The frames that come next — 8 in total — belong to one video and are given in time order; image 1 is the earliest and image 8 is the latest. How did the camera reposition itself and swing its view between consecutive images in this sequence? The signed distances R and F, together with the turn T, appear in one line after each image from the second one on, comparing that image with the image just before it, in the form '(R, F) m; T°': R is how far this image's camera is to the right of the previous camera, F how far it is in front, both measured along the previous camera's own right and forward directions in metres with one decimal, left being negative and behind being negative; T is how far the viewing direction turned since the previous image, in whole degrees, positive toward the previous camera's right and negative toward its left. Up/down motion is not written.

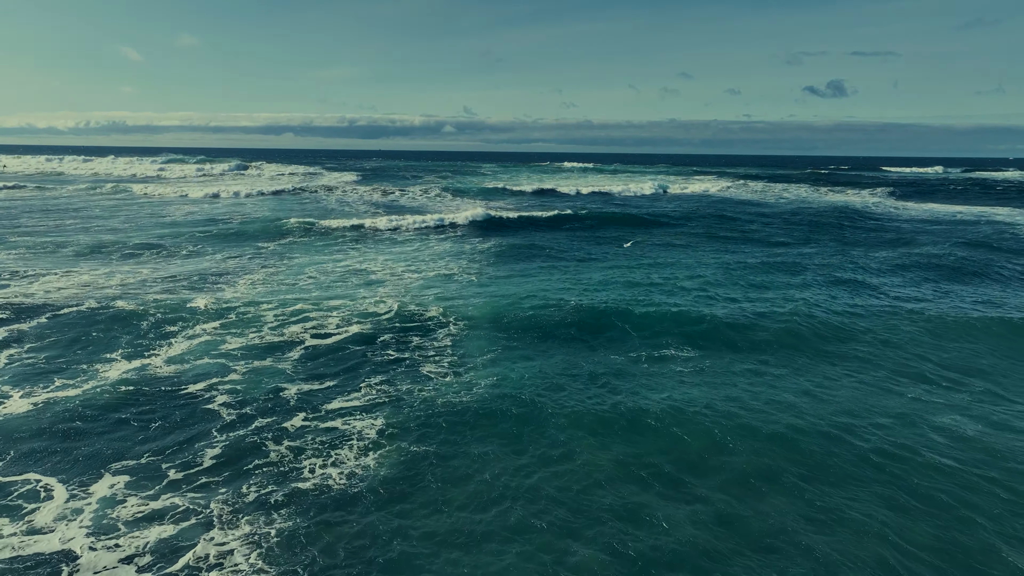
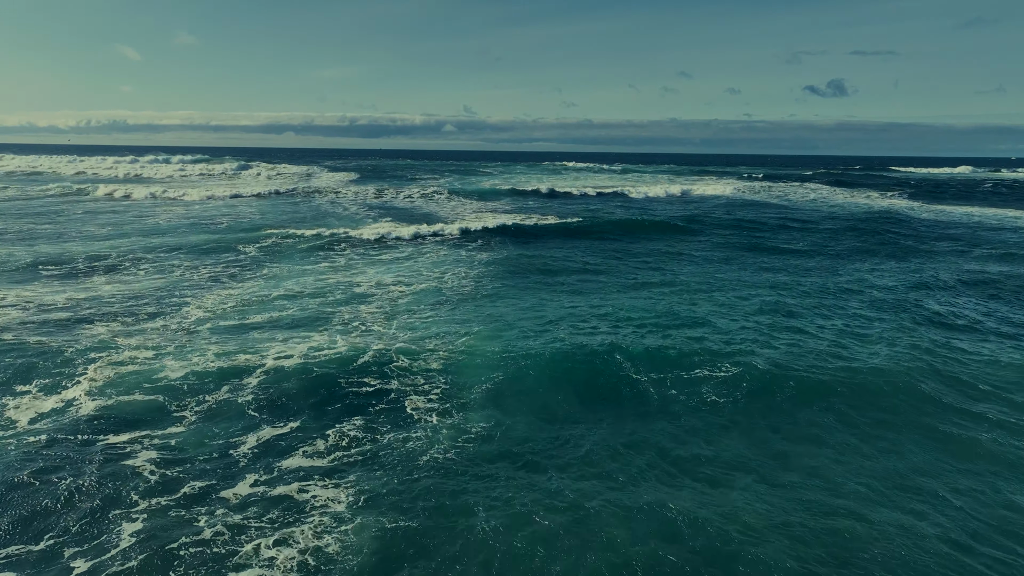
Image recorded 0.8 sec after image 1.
(+0.1, +1.9) m; 0°
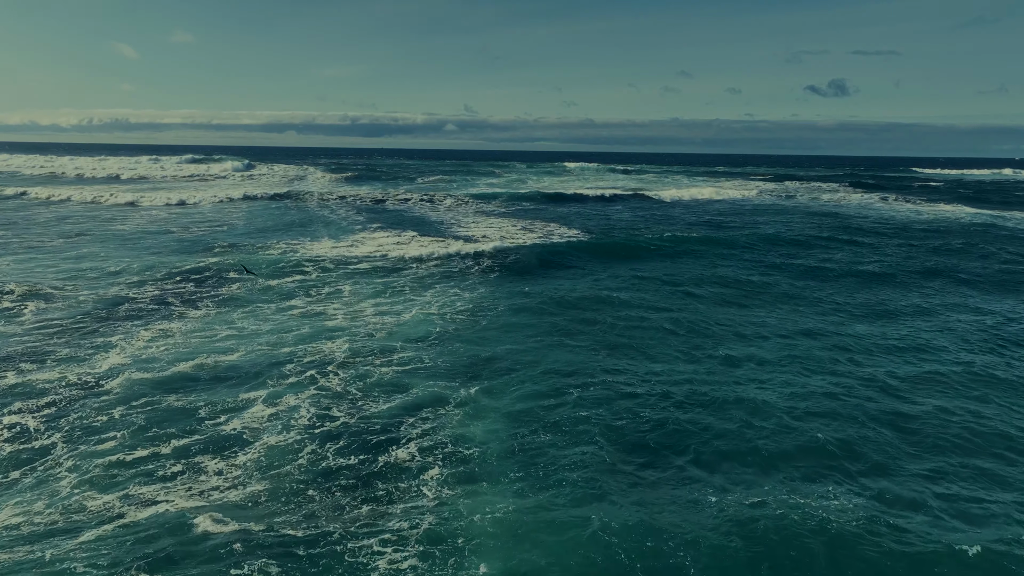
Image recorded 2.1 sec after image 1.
(0.0, +3.4) m; 0°
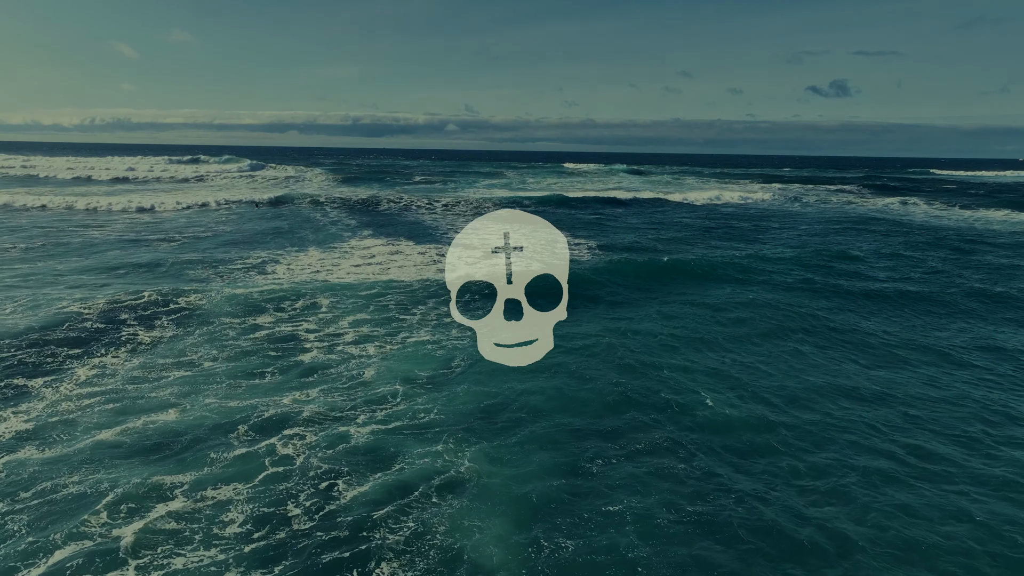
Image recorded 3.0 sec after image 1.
(-0.2, +2.7) m; 0°
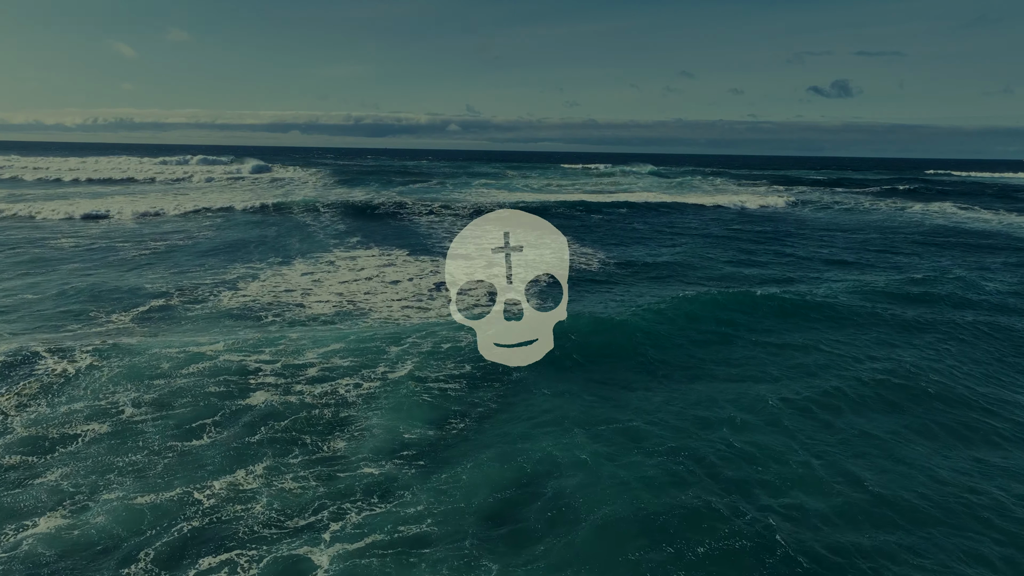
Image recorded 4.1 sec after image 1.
(-0.3, +3.1) m; 0°
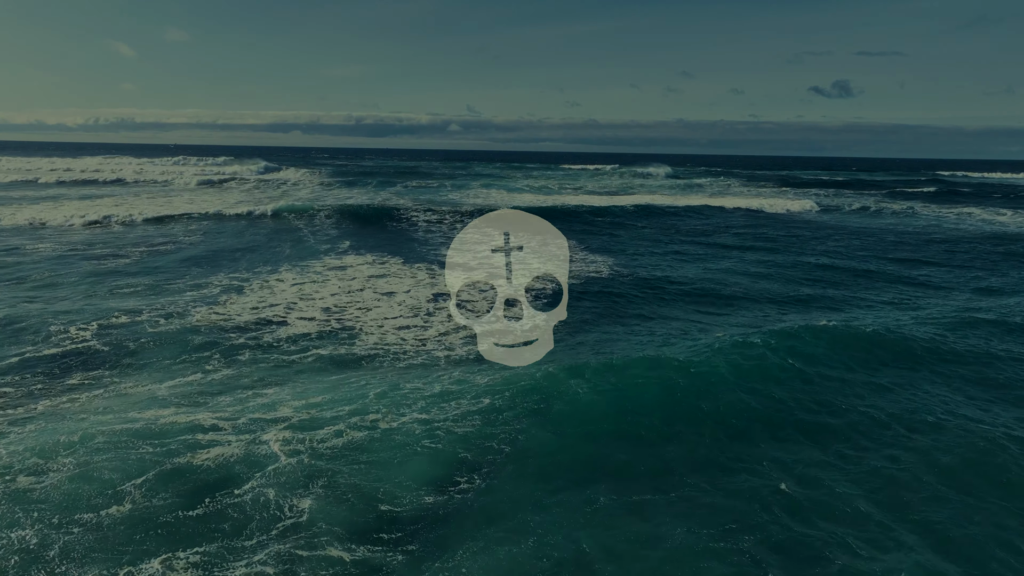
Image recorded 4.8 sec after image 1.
(-0.2, +2.1) m; 0°
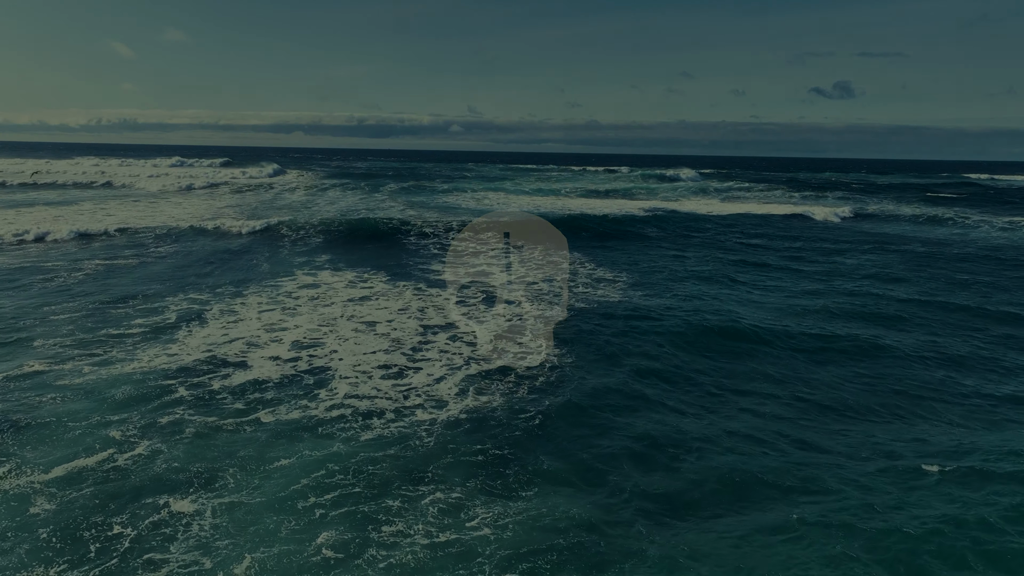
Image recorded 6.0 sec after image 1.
(-0.1, +3.4) m; 0°
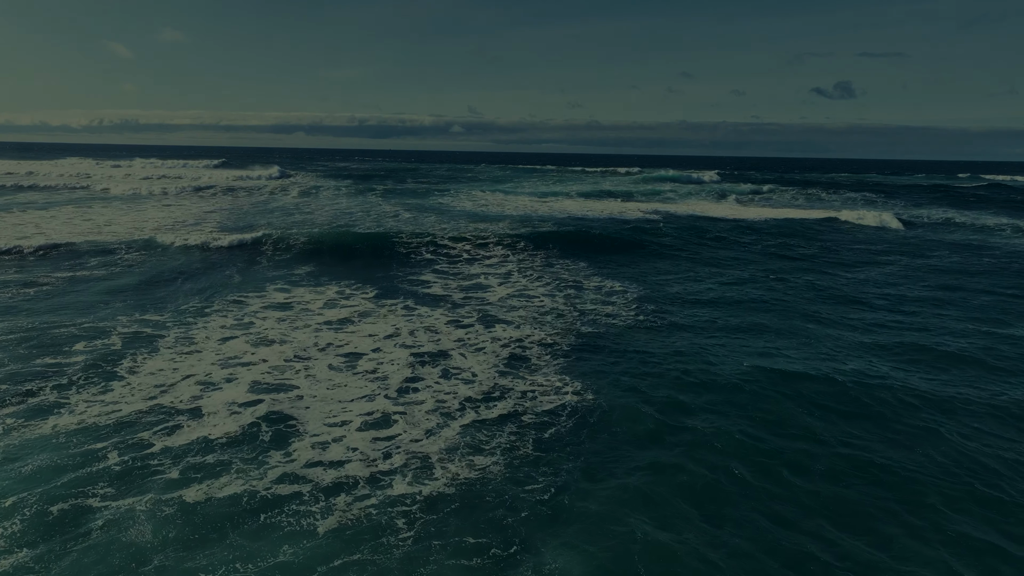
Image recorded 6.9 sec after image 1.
(-0.1, +2.9) m; 0°
